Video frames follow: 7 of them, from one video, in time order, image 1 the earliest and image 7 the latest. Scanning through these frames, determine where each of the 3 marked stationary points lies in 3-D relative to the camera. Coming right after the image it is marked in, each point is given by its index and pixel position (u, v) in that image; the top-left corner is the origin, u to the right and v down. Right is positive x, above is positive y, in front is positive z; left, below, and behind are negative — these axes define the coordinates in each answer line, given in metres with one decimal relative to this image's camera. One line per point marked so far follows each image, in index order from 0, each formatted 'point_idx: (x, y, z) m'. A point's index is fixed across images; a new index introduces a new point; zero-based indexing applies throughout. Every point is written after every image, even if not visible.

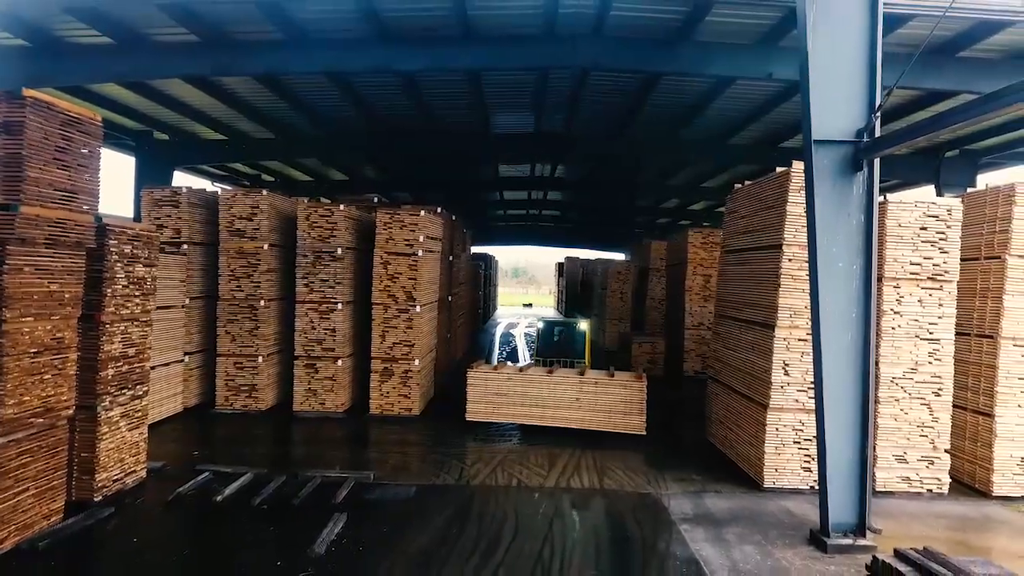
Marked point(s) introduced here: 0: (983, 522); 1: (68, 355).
0: (+5.1, -2.5, +6.7) m
1: (-4.2, -0.6, +5.8) m
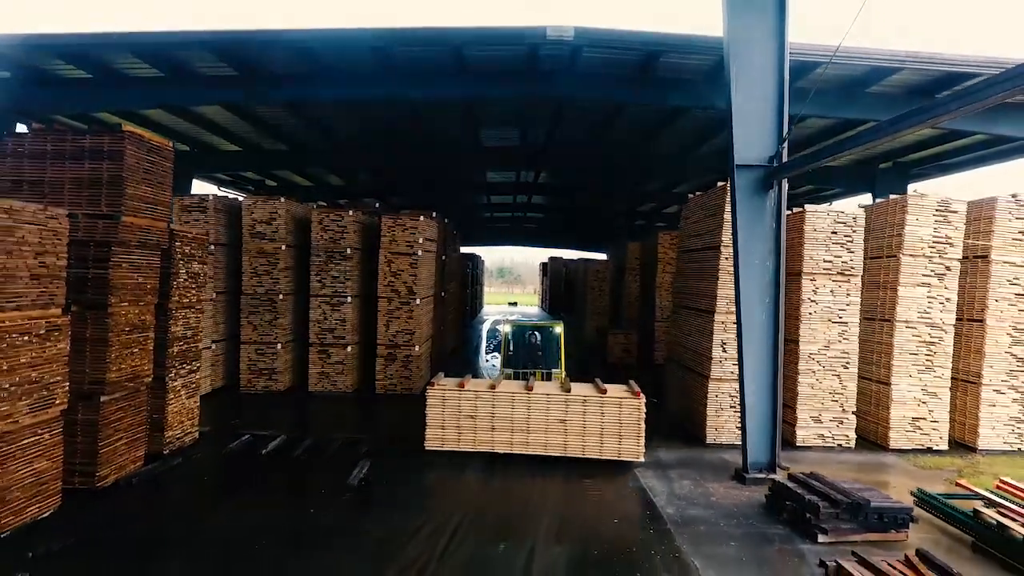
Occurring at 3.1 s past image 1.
0: (+4.9, -2.4, +8.4) m
1: (-4.3, -0.5, +7.3) m
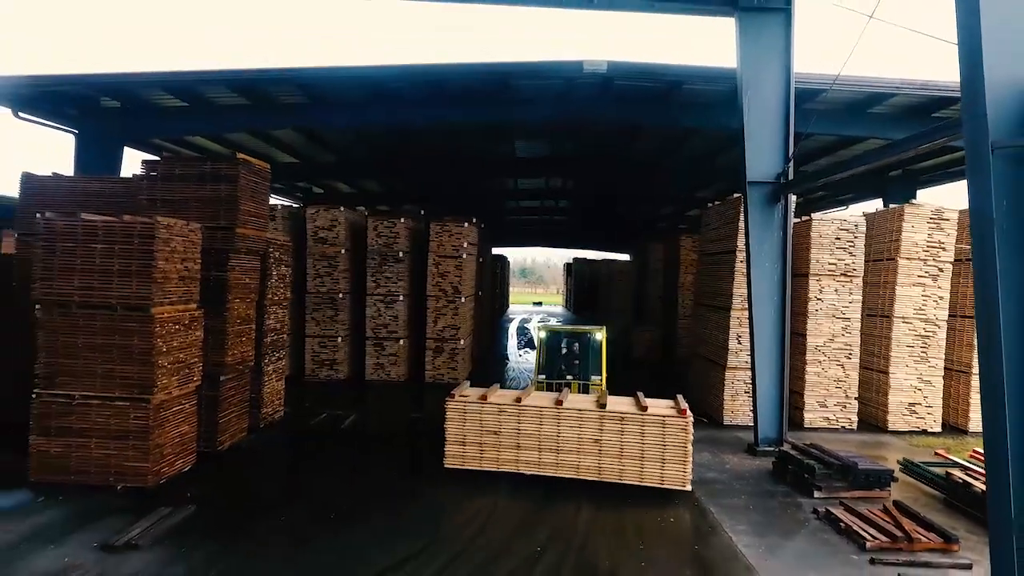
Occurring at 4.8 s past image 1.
0: (+5.6, -2.4, +9.5) m
1: (-3.7, -0.5, +8.8) m
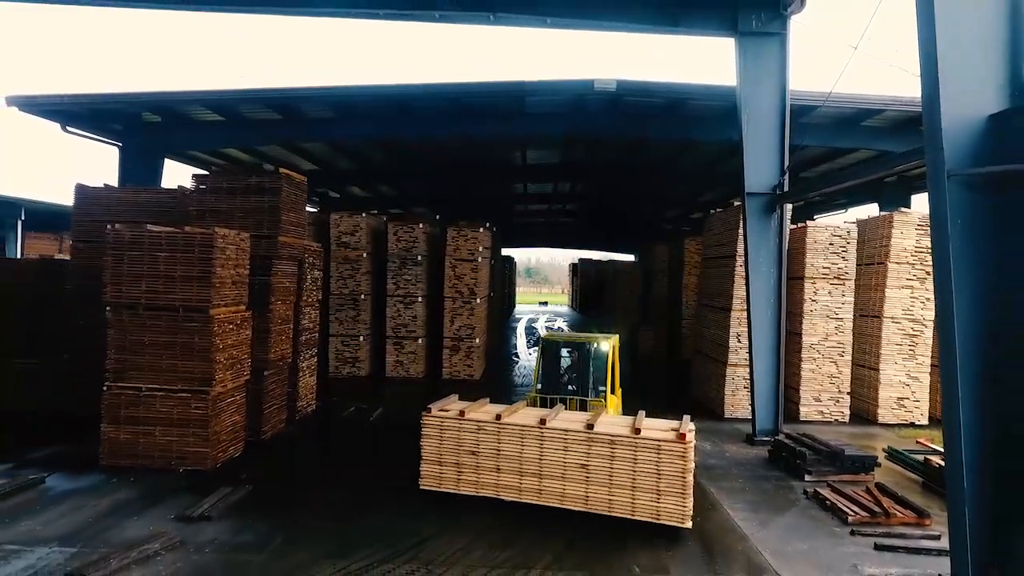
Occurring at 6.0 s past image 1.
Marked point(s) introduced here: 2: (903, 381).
0: (+5.8, -2.4, +10.3) m
1: (-3.5, -0.6, +9.6) m
2: (+6.8, -1.6, +10.9) m
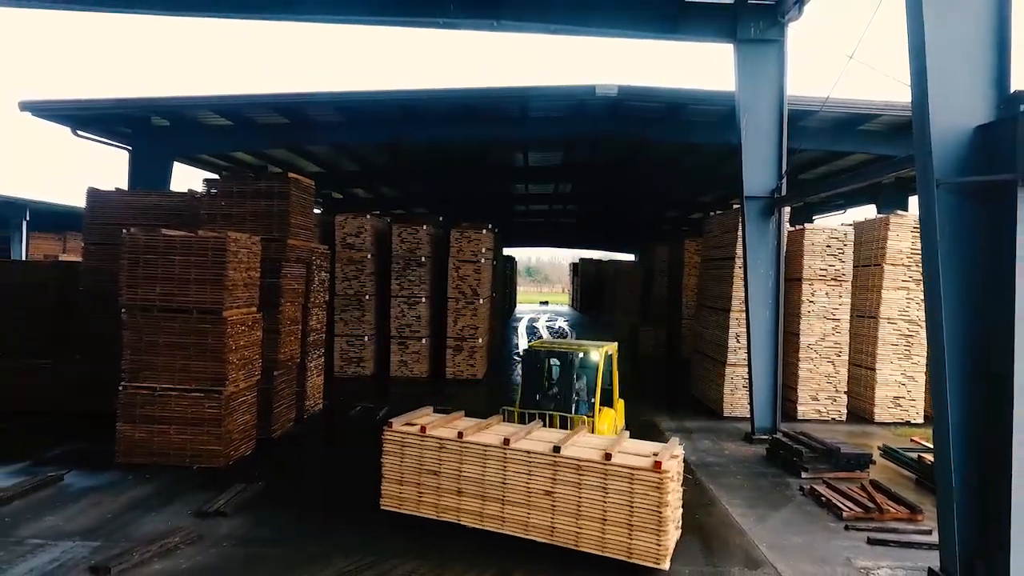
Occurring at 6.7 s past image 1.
0: (+5.9, -2.4, +10.5) m
1: (-3.4, -0.6, +9.8) m
2: (+6.9, -1.6, +11.1) m
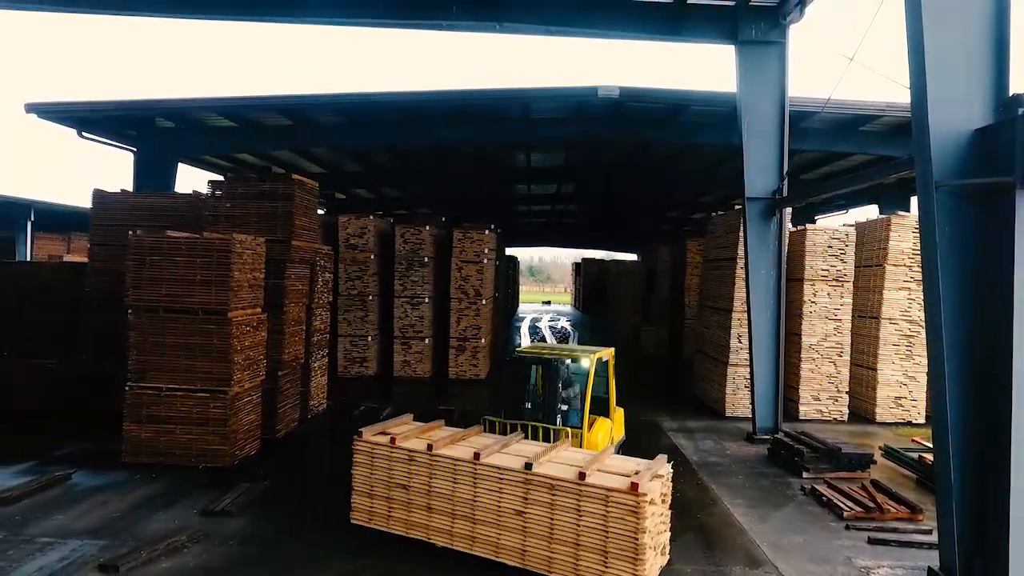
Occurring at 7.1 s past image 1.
0: (+5.9, -2.5, +10.5) m
1: (-3.4, -0.6, +9.8) m
2: (+6.9, -1.7, +11.1) m
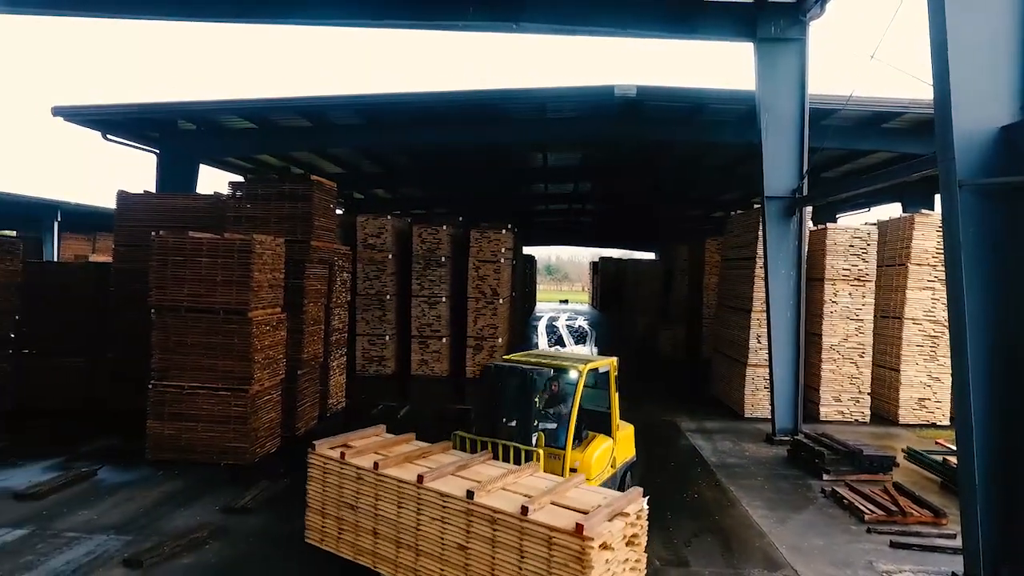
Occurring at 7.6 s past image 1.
0: (+6.2, -2.5, +10.4) m
1: (-3.1, -0.6, +9.9) m
2: (+7.2, -1.6, +10.9) m
